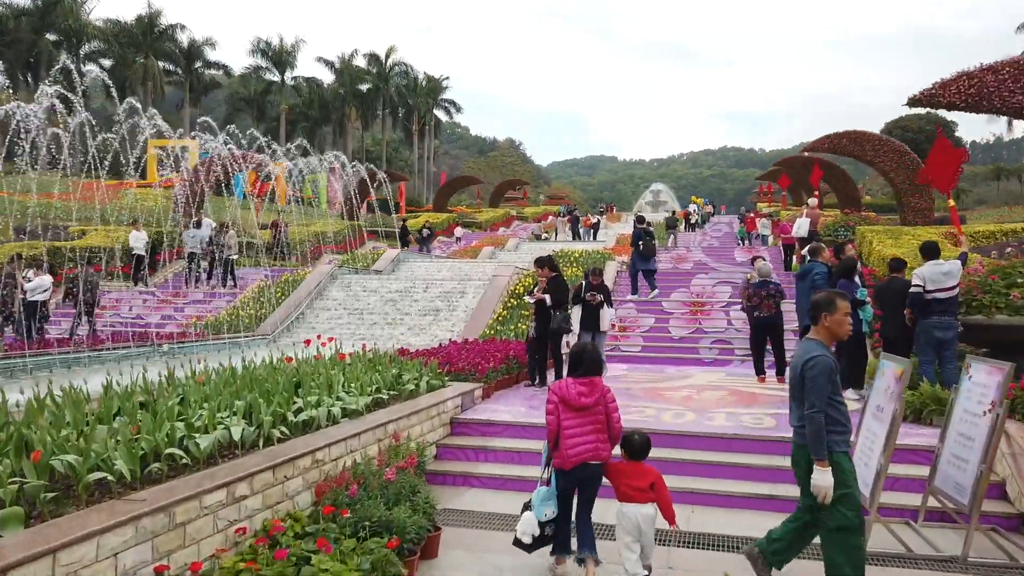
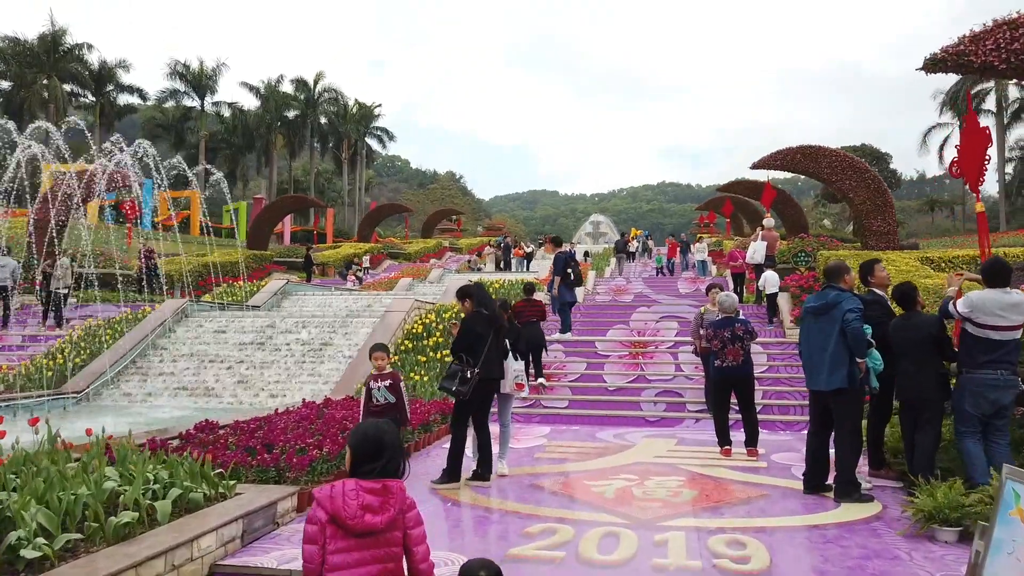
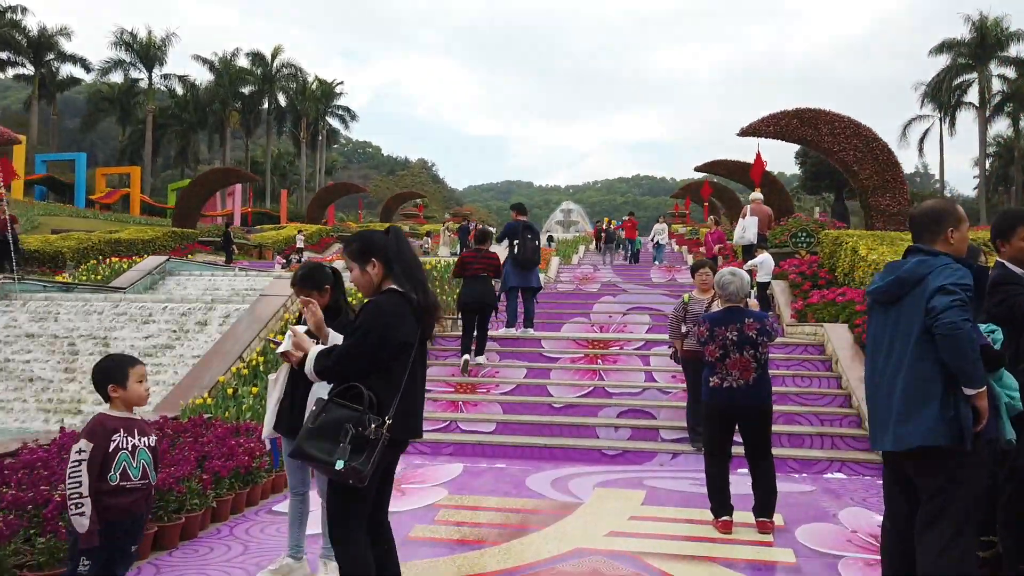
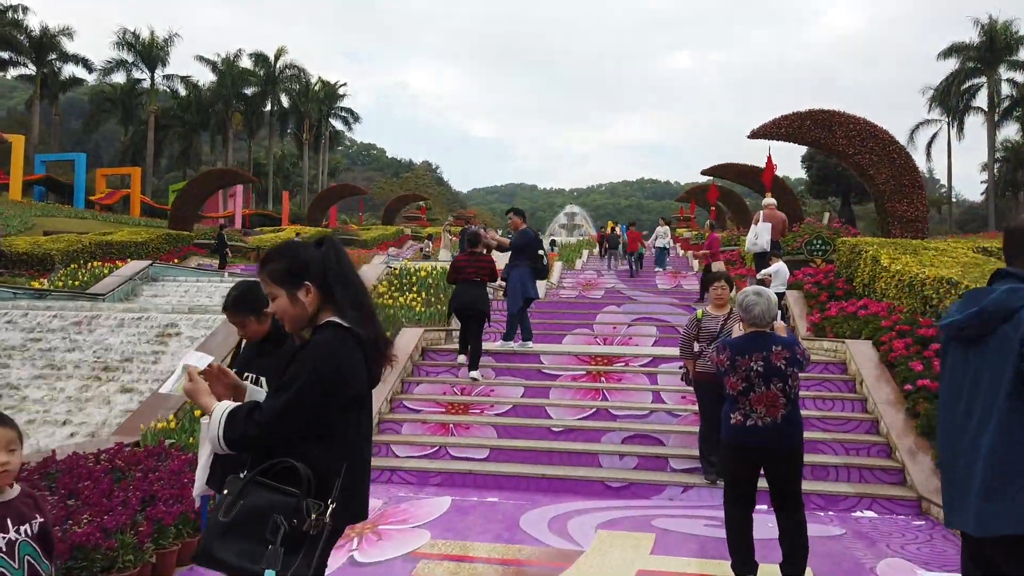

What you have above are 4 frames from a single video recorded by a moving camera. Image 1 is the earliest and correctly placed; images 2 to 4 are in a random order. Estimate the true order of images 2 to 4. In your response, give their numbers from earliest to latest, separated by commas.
2, 3, 4
